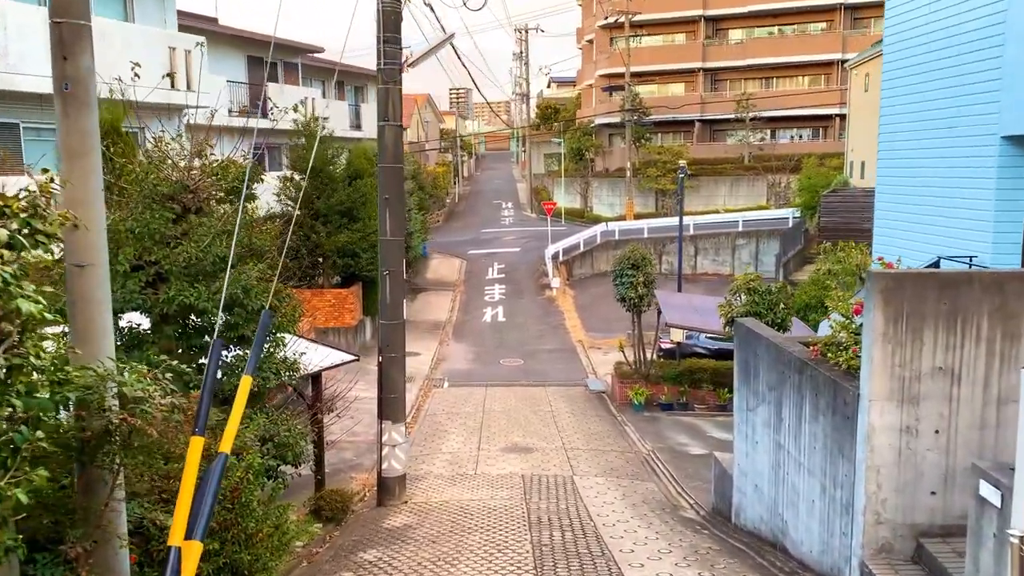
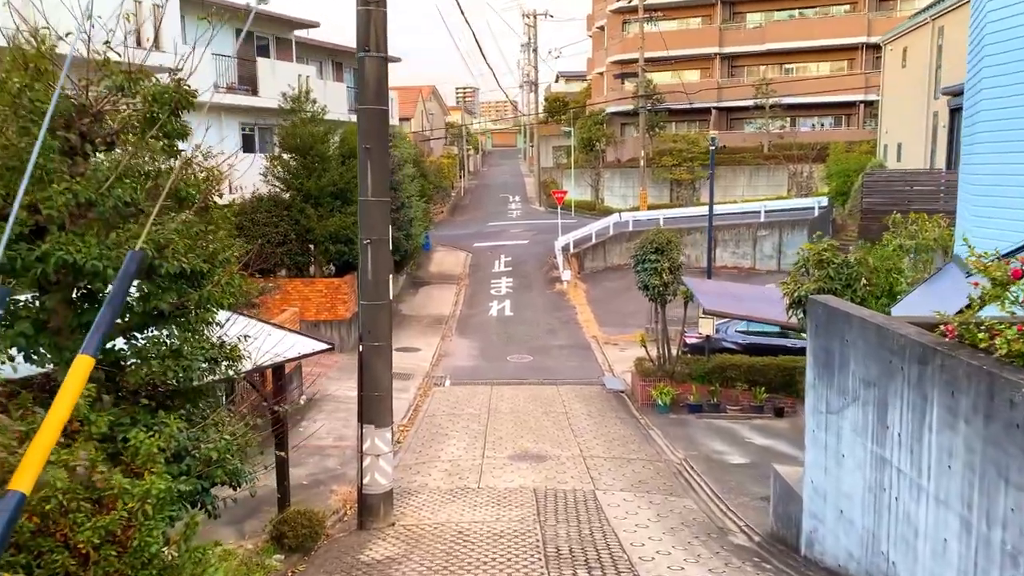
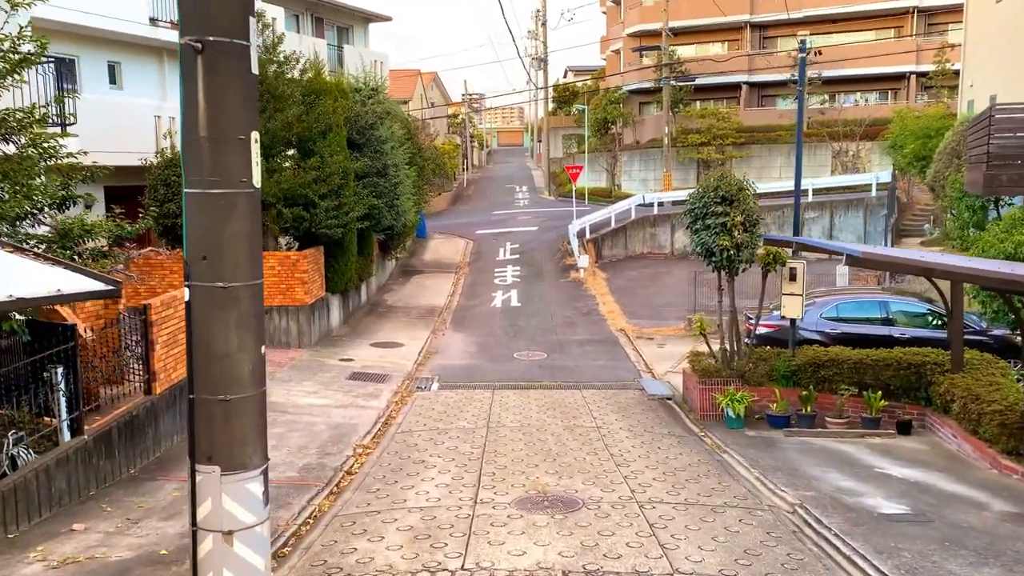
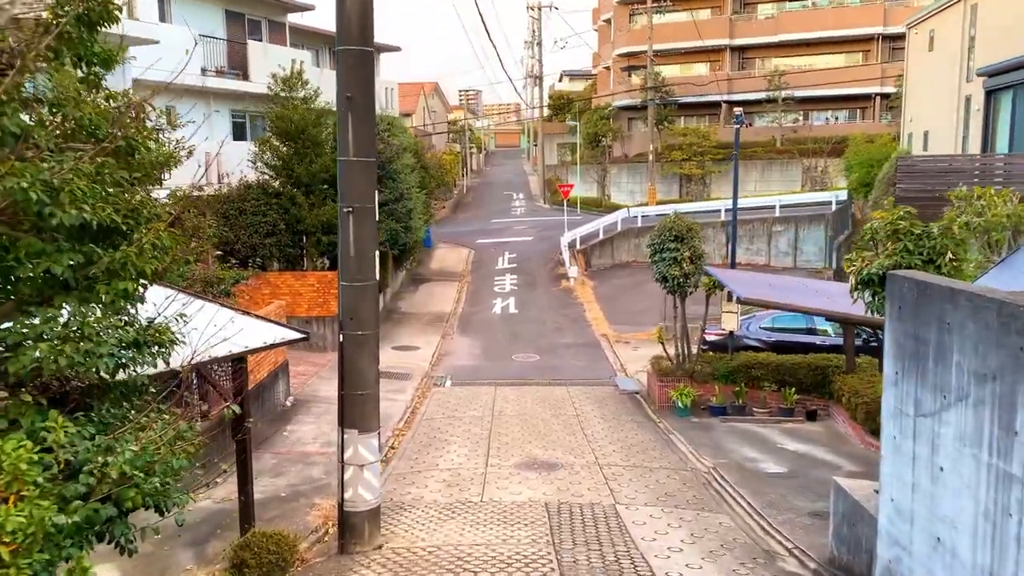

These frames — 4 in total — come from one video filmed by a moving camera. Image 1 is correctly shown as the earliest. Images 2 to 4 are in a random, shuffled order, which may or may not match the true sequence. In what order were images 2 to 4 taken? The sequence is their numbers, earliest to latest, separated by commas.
2, 4, 3
